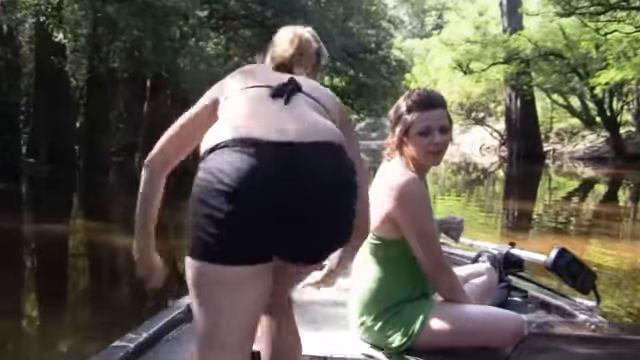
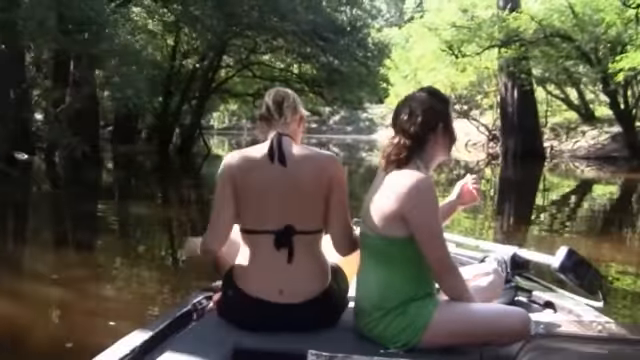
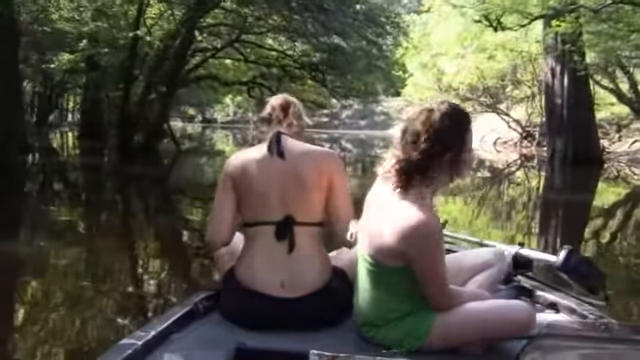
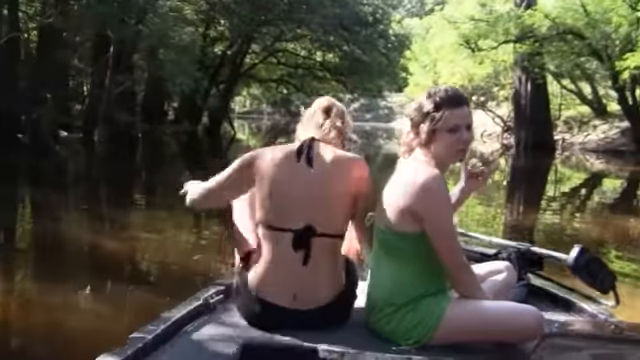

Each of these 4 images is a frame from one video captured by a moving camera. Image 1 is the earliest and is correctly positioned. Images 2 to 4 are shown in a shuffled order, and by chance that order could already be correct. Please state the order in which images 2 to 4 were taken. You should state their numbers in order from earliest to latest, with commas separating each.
4, 2, 3
